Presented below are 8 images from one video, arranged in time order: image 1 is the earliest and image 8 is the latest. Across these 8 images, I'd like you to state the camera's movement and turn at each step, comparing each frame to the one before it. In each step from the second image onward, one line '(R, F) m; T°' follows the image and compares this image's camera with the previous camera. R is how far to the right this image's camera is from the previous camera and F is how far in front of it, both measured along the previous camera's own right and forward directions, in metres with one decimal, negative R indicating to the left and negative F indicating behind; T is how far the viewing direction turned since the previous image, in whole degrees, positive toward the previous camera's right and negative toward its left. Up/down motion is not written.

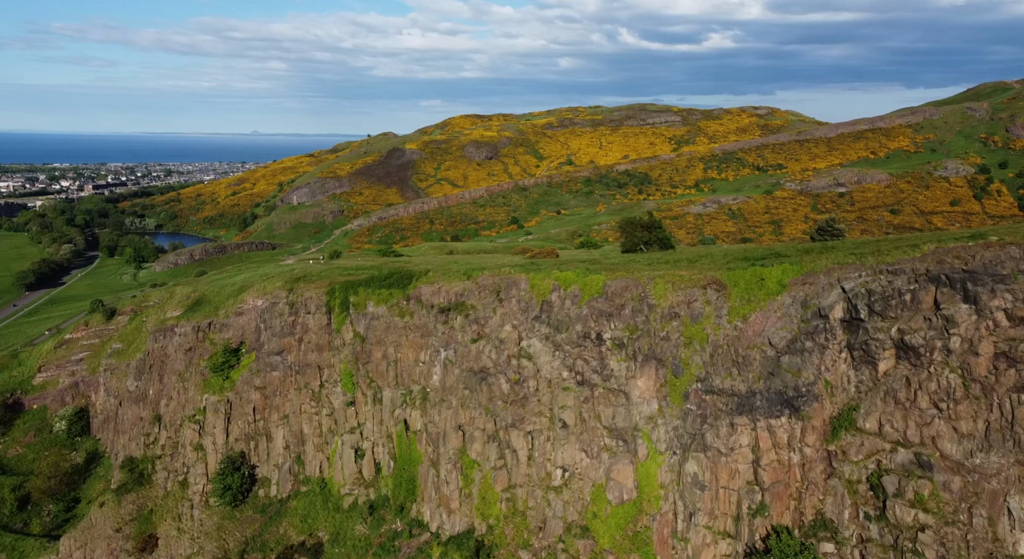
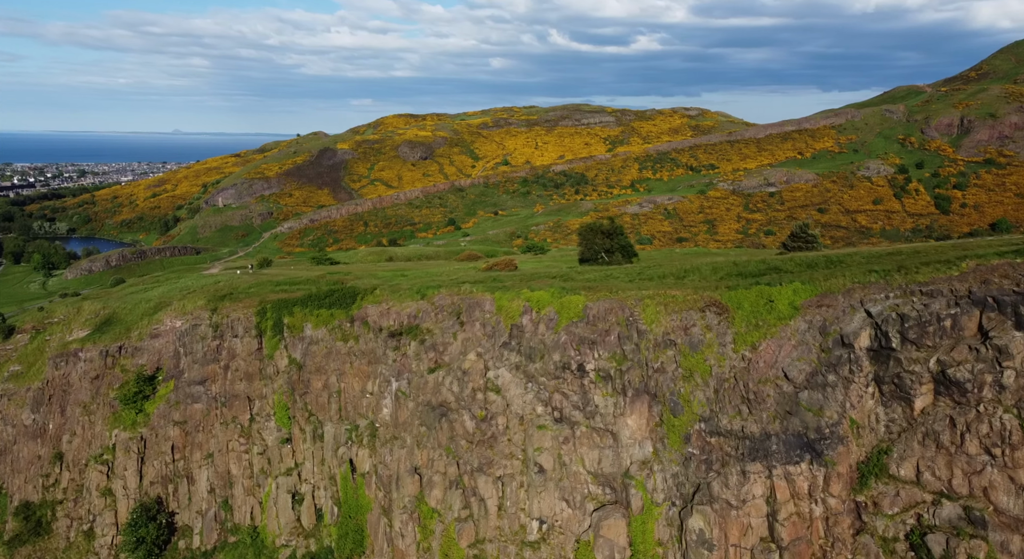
(-1.4, +5.2) m; +5°
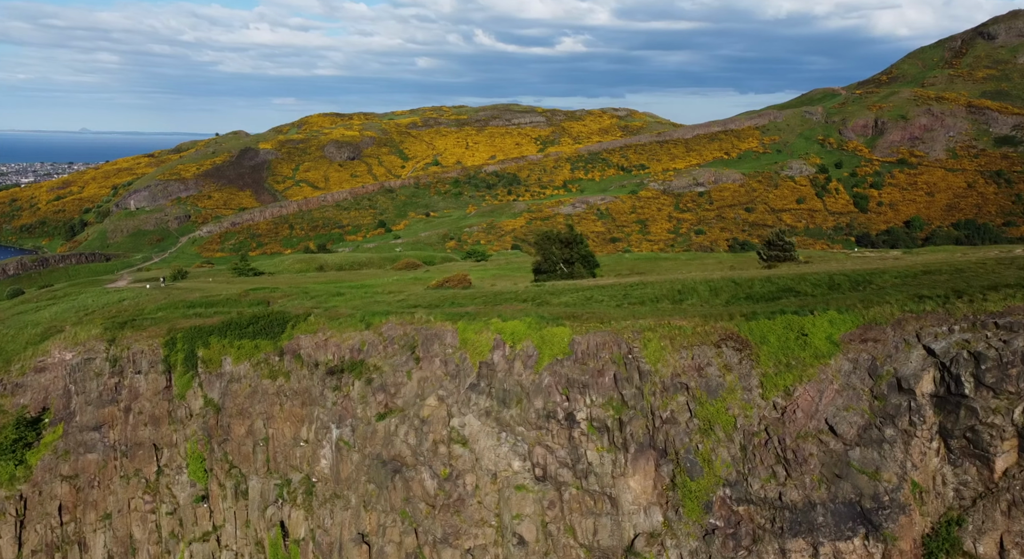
(-1.5, +5.9) m; +6°
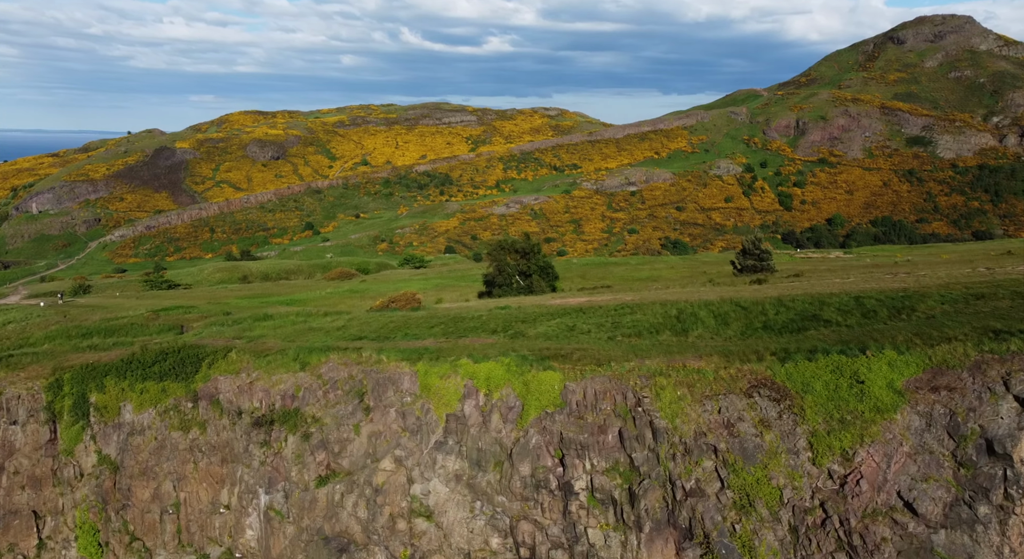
(-1.4, +5.4) m; +6°
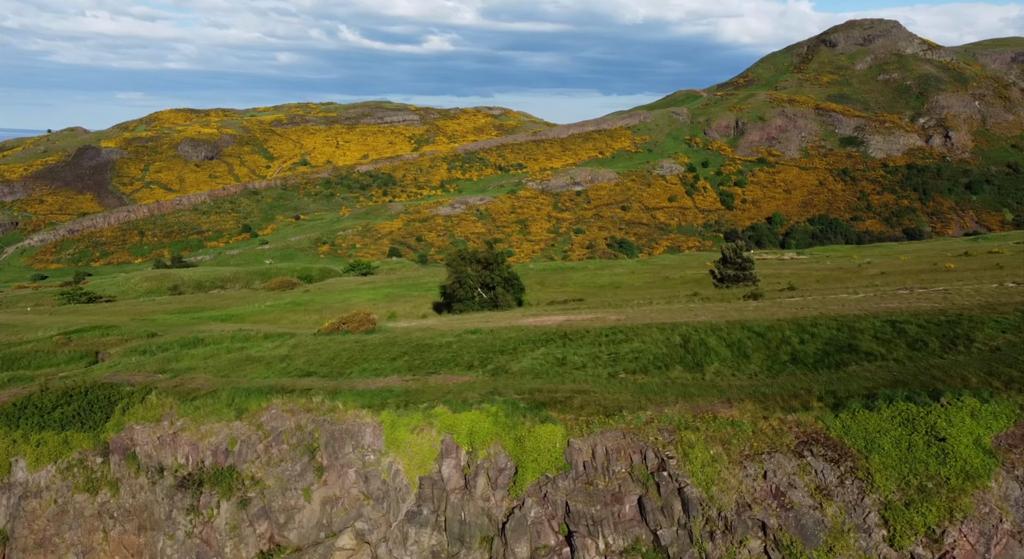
(-1.2, +4.2) m; +5°
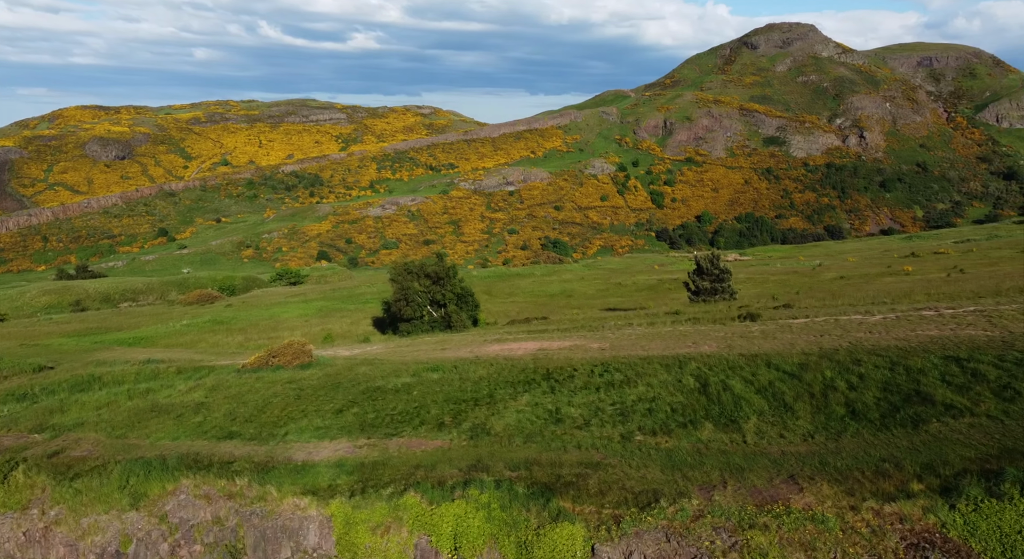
(-1.3, +4.8) m; +6°
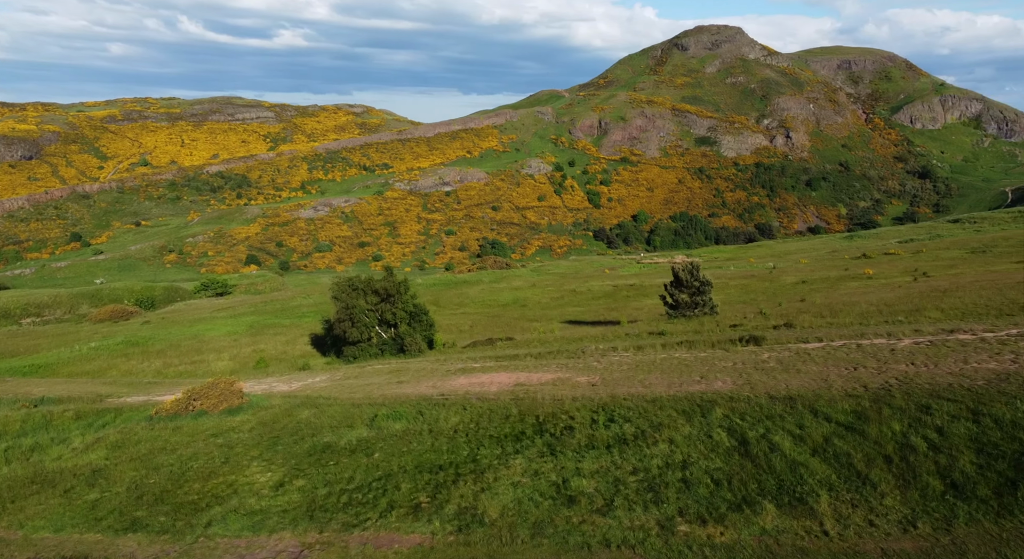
(-1.2, +4.3) m; +5°
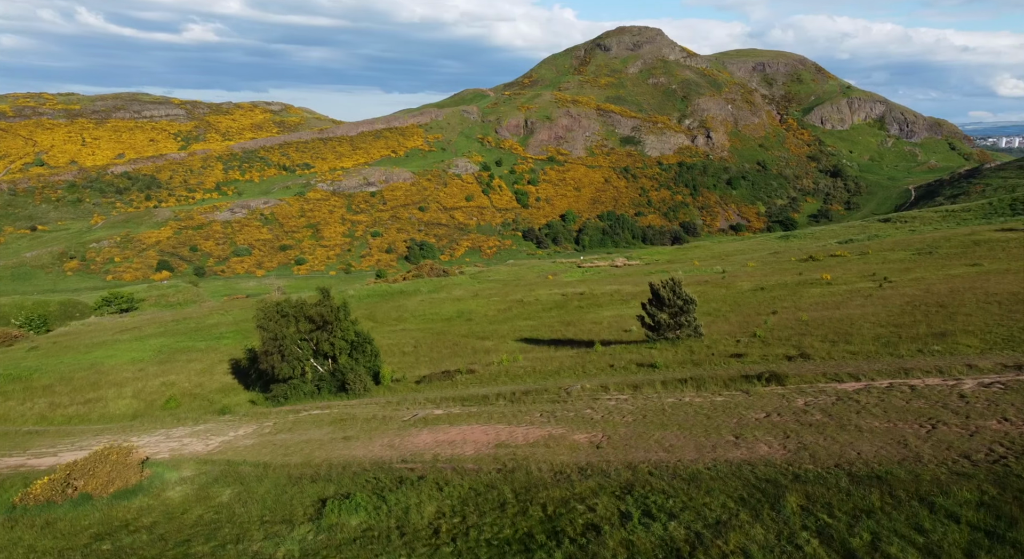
(-1.5, +5.0) m; +6°
